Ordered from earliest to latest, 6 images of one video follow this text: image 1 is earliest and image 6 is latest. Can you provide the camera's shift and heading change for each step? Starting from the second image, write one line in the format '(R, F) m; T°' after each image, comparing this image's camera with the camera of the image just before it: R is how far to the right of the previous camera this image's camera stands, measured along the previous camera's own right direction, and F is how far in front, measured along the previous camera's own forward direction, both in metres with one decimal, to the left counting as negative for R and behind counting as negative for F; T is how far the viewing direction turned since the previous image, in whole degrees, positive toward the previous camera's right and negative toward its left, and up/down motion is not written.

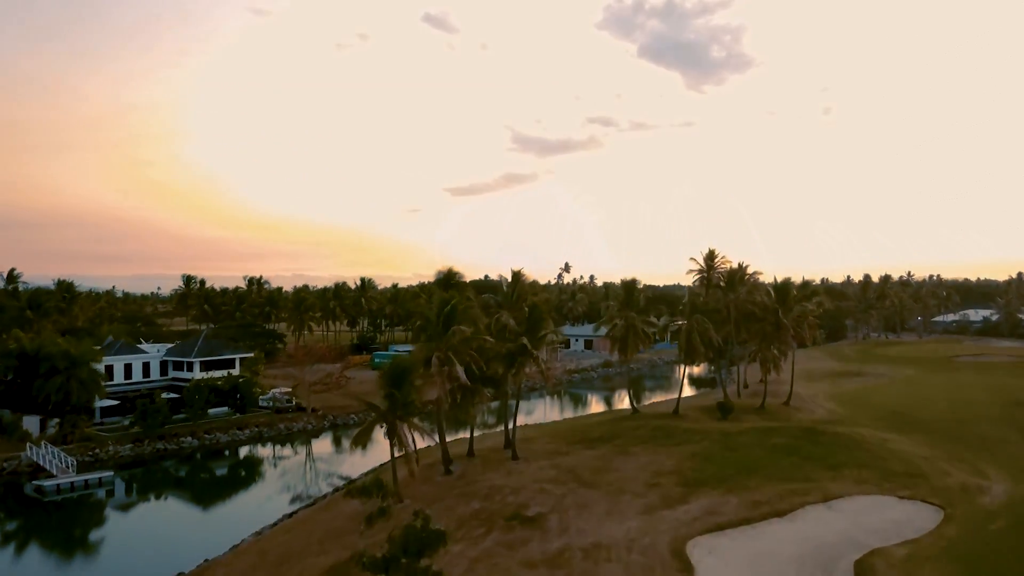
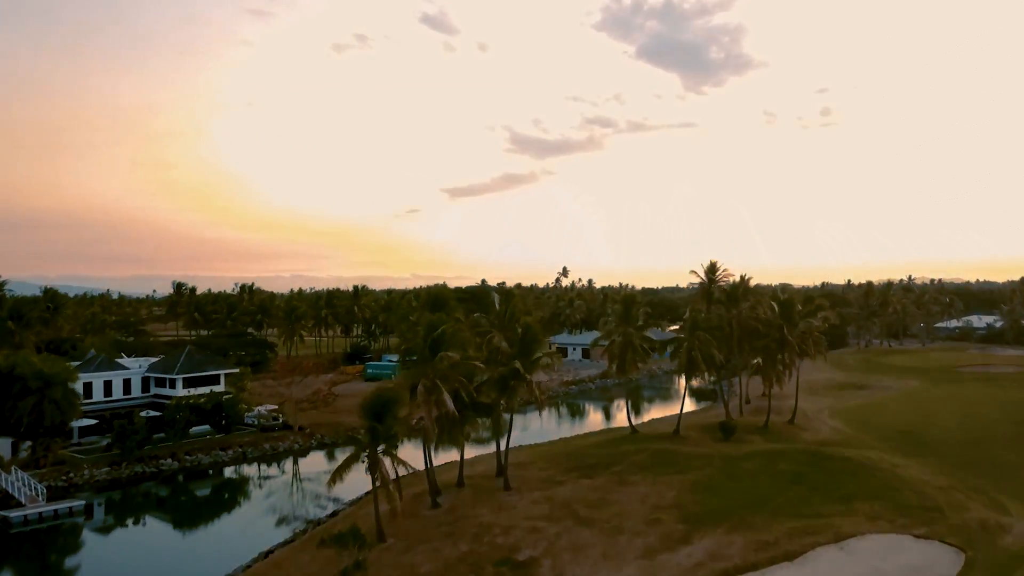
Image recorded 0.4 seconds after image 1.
(+0.2, +1.3) m; 0°
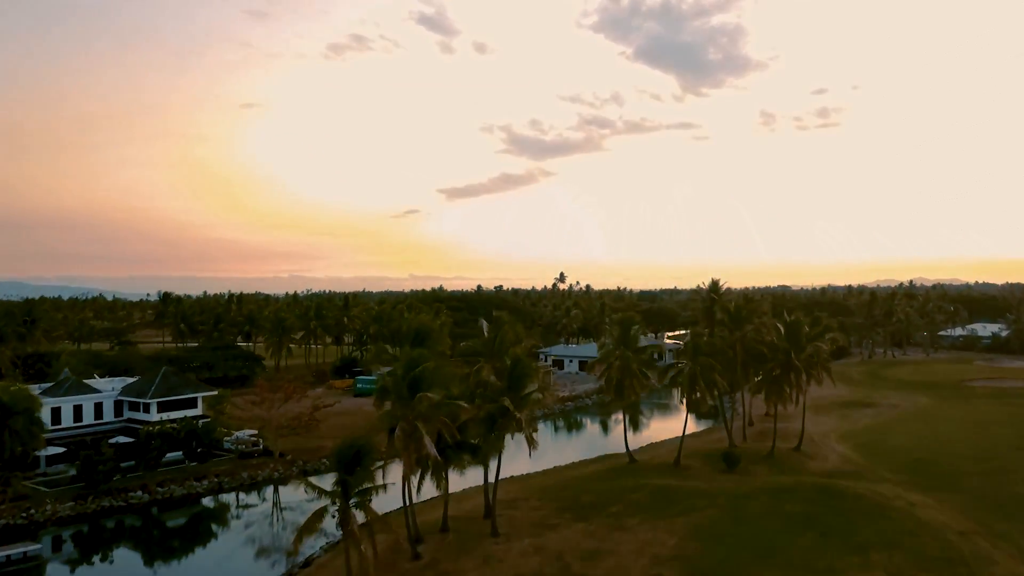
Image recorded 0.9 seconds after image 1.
(+0.3, +1.8) m; 0°
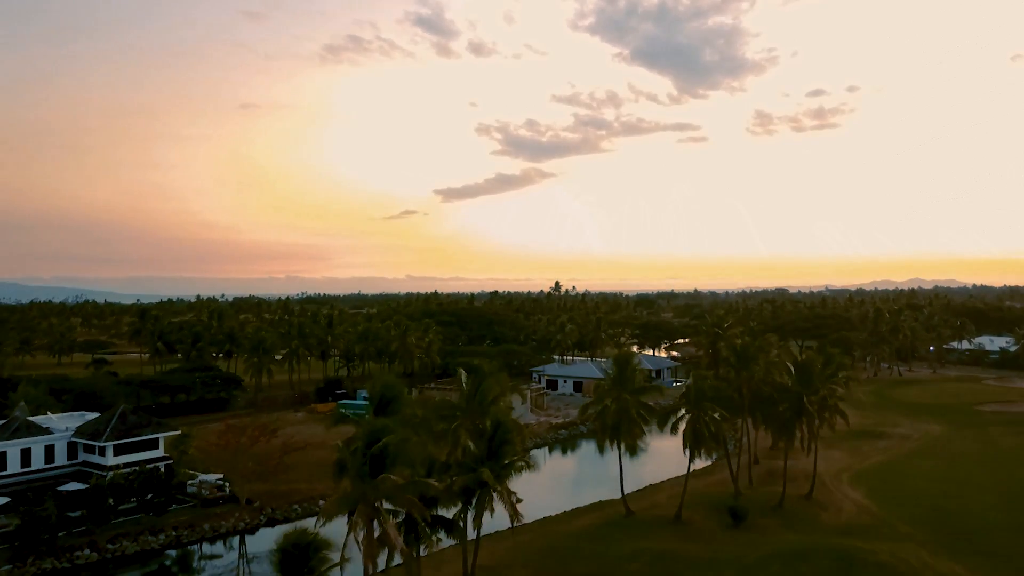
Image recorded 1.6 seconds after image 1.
(+0.5, +2.6) m; 0°
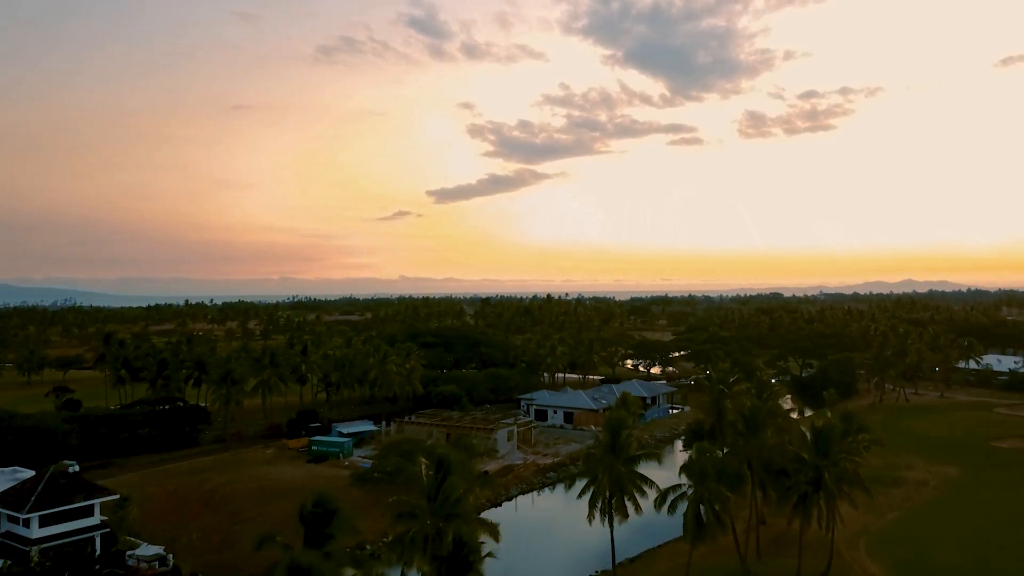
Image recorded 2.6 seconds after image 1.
(+0.7, +3.5) m; +1°
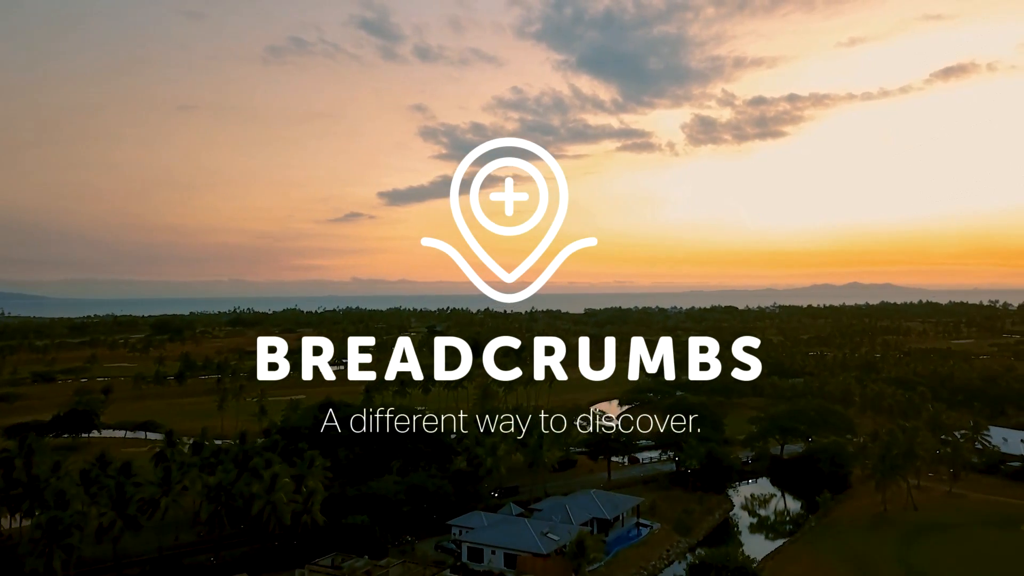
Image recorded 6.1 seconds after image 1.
(+2.2, +12.1) m; +4°
